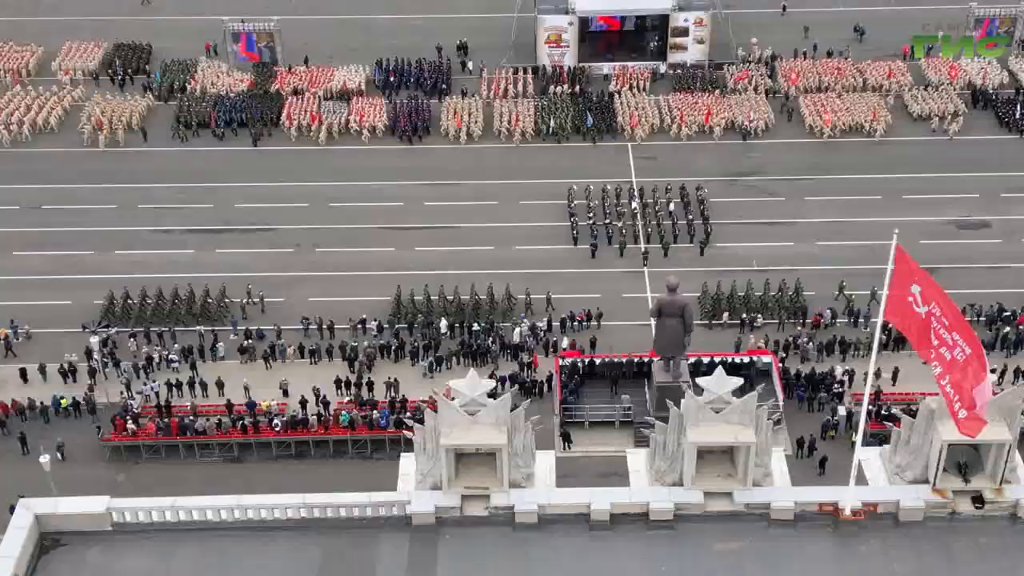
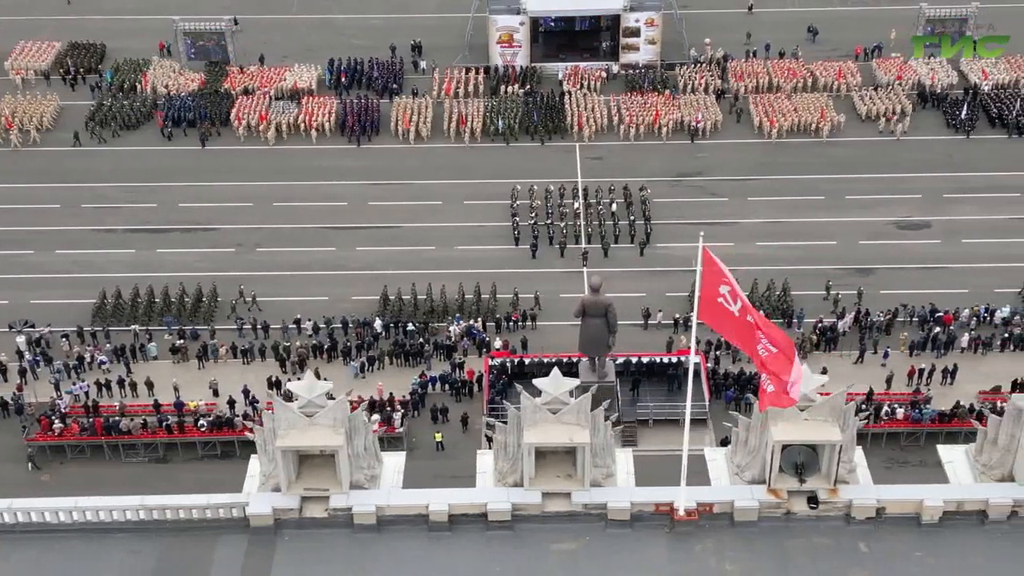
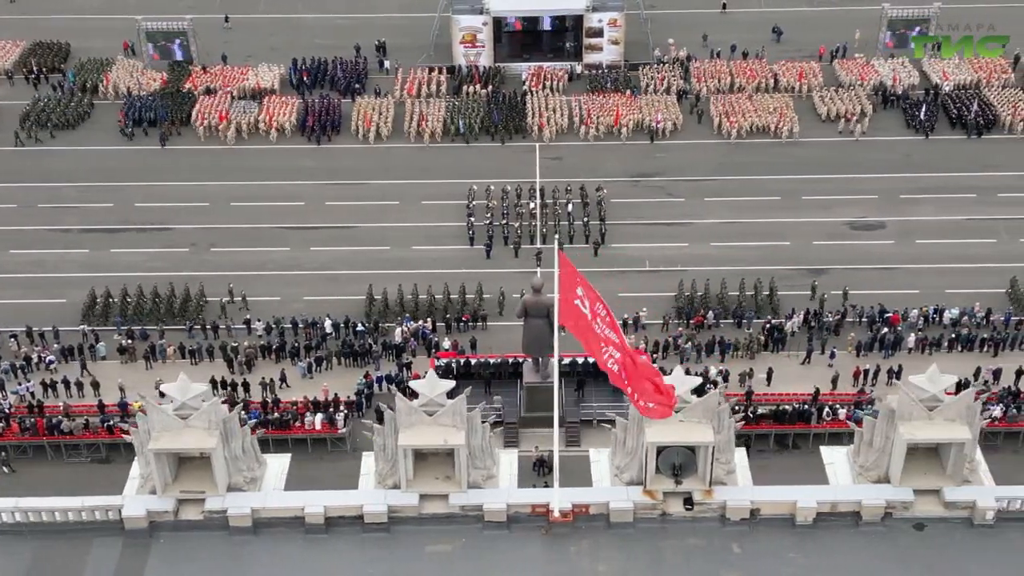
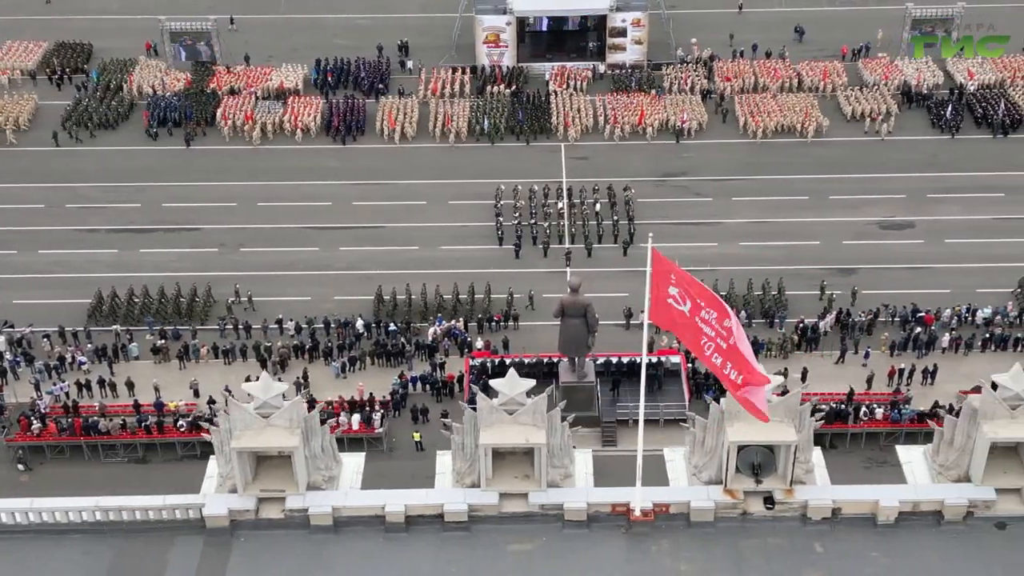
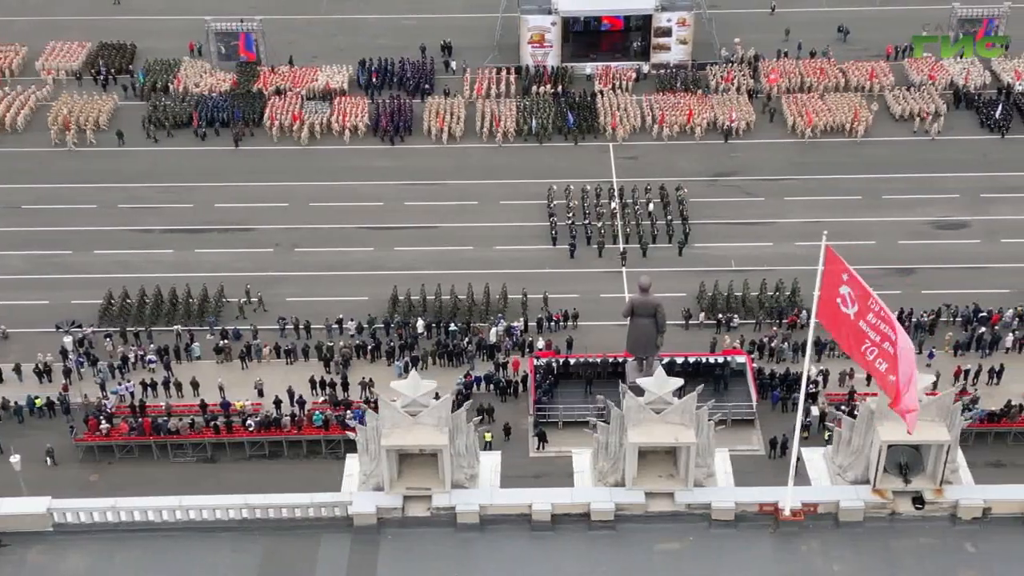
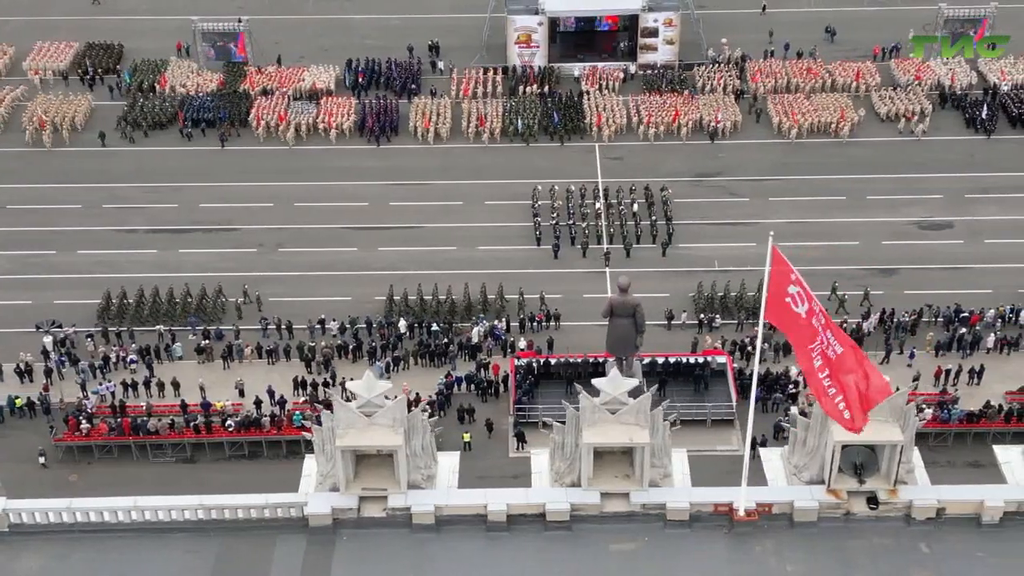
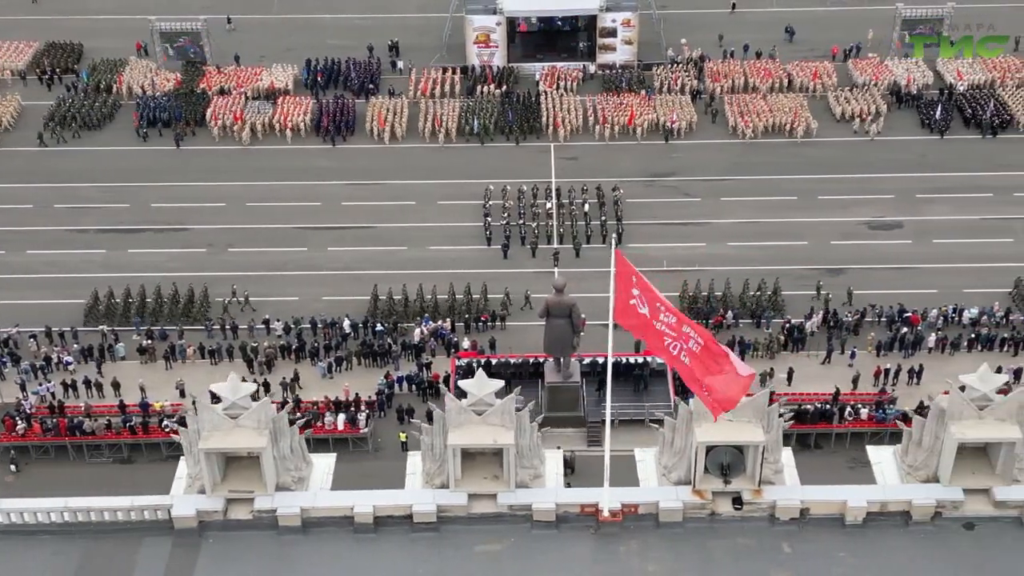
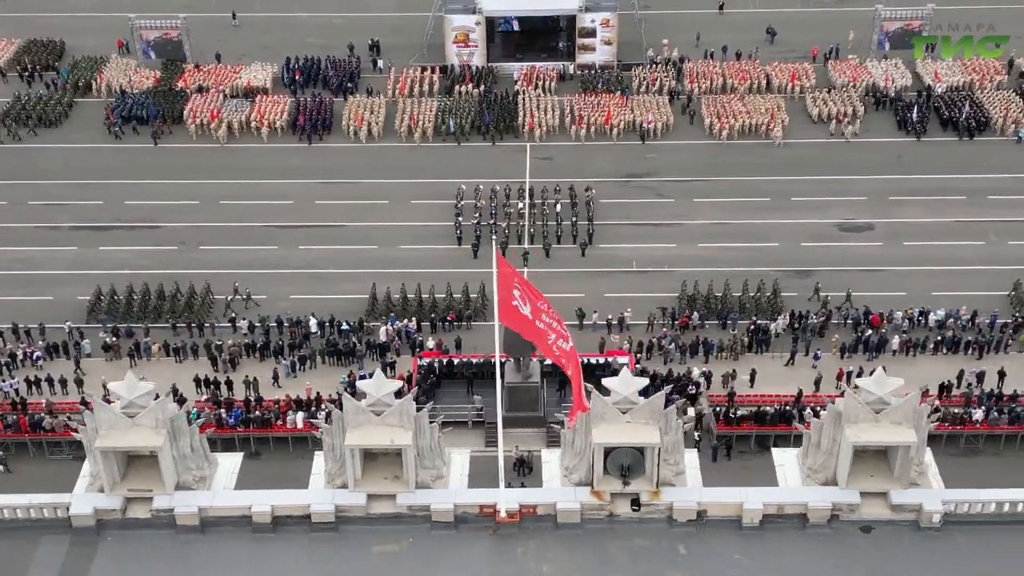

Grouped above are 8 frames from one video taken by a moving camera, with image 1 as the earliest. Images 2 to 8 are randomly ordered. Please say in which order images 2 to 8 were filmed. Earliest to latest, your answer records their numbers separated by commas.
5, 6, 2, 4, 7, 3, 8
